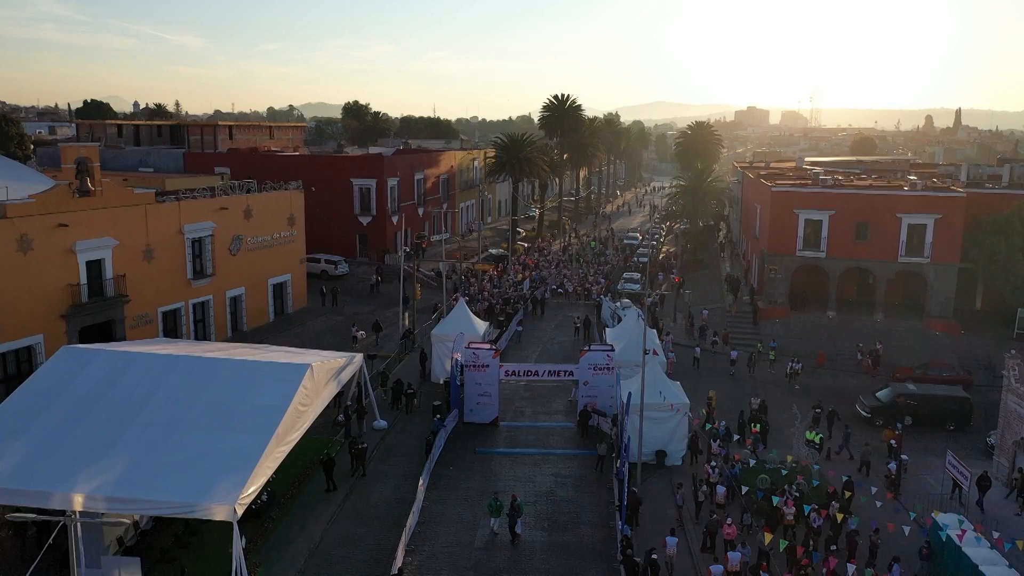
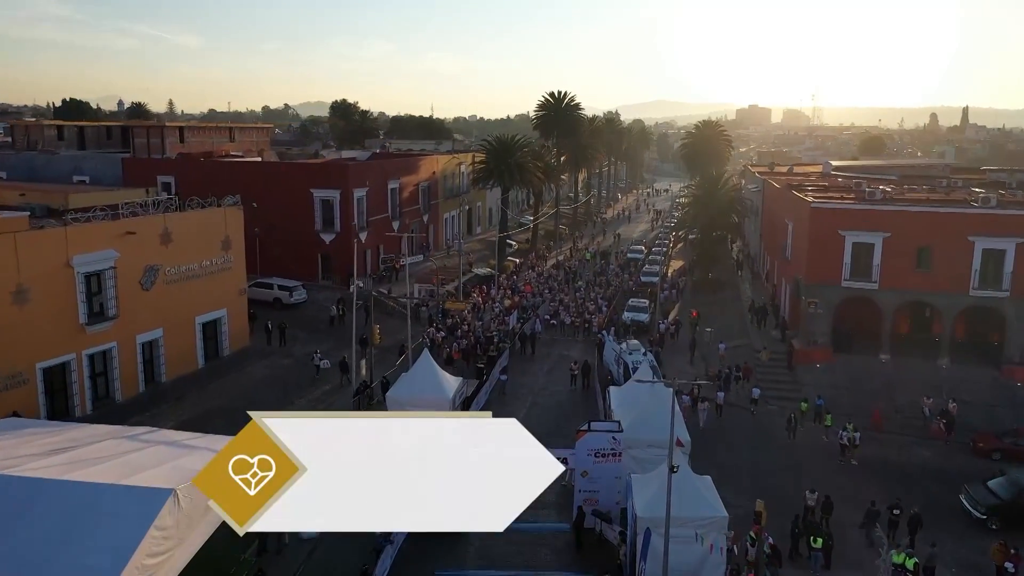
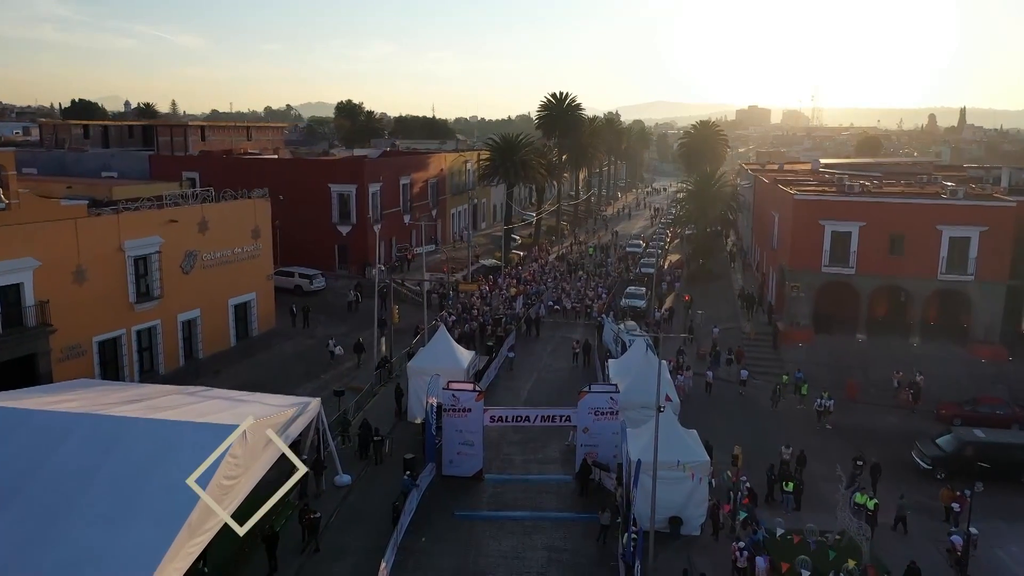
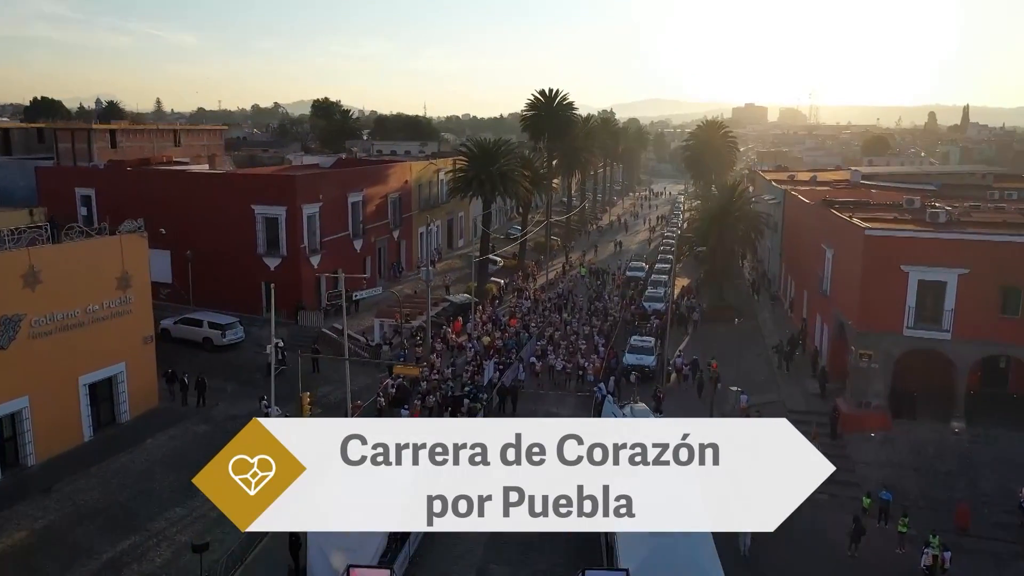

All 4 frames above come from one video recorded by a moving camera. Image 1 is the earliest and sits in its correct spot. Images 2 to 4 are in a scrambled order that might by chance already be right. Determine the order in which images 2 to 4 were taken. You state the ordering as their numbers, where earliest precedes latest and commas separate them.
3, 2, 4
